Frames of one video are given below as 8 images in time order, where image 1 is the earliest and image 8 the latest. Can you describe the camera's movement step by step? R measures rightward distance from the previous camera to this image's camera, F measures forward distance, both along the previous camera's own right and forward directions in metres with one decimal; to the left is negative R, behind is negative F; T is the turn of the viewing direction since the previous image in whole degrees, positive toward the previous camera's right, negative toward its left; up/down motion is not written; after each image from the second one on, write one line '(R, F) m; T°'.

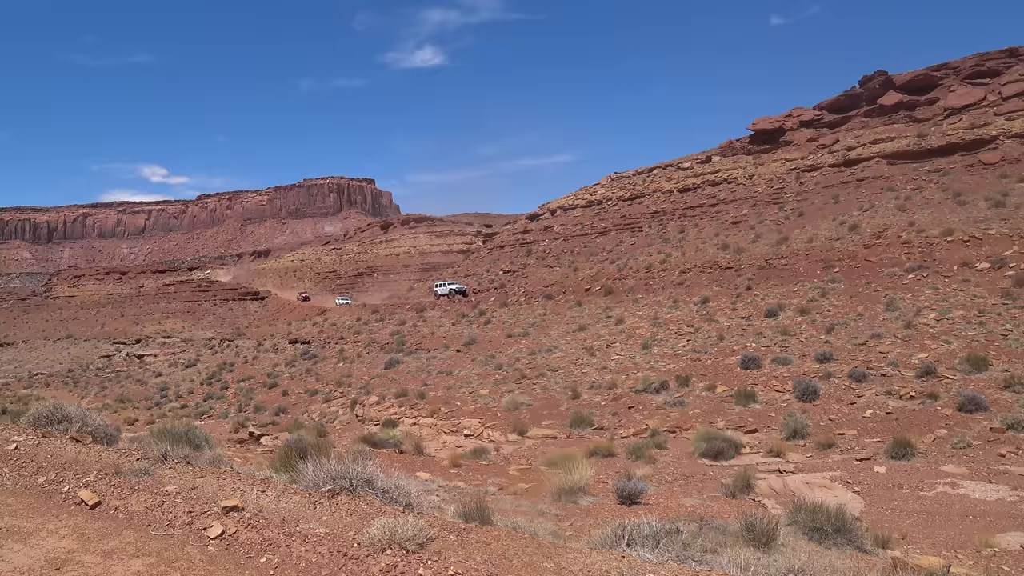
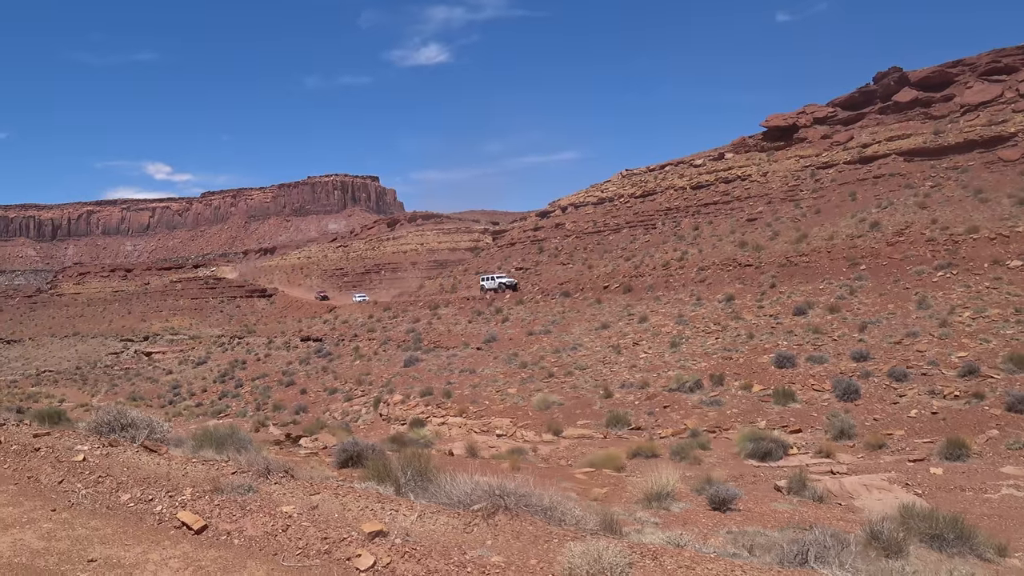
(-0.6, +0.2) m; 0°
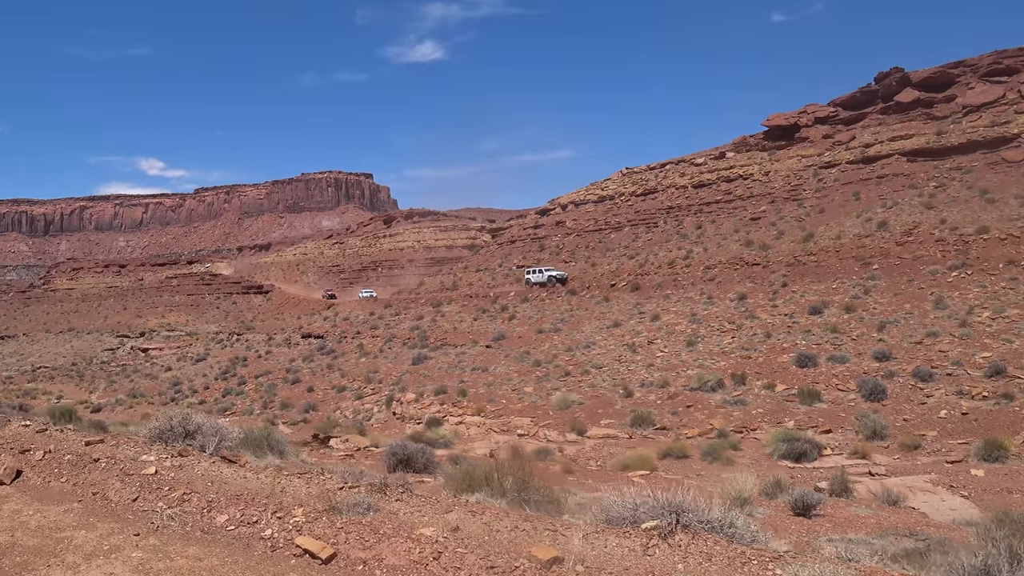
(-0.6, +0.2) m; +1°
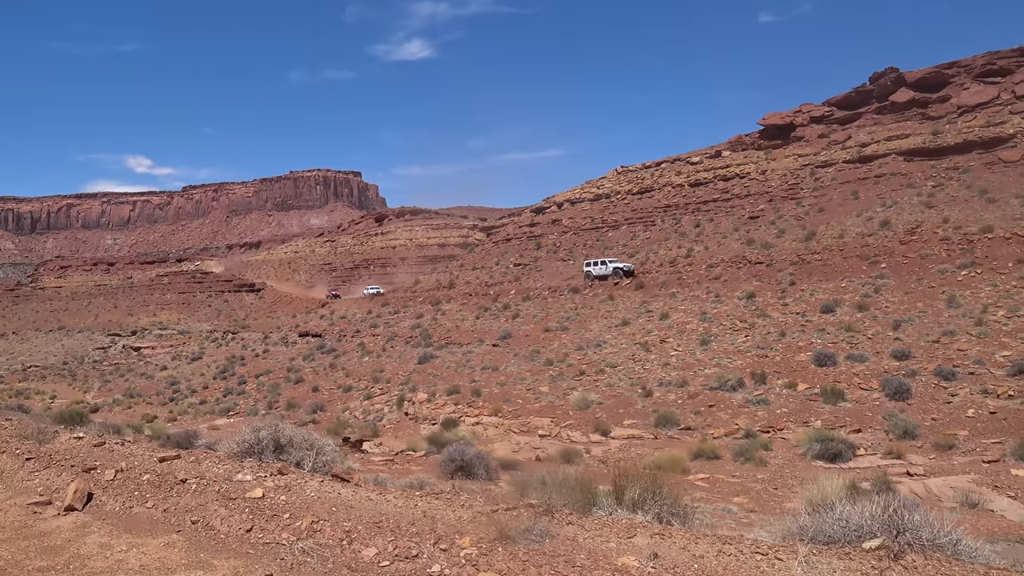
(-0.6, +0.2) m; +1°
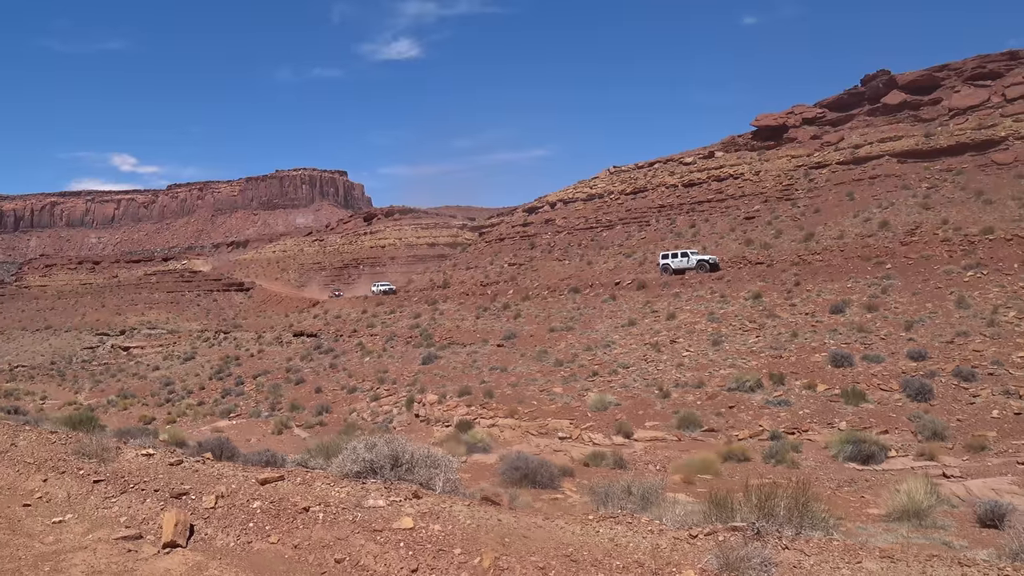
(-0.6, +0.2) m; +1°
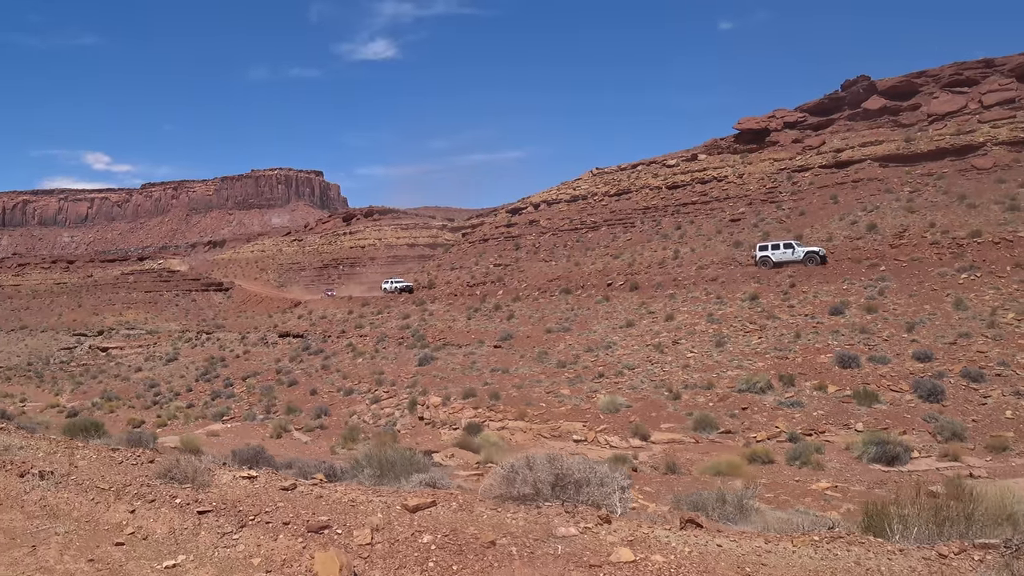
(-0.7, +0.2) m; +2°
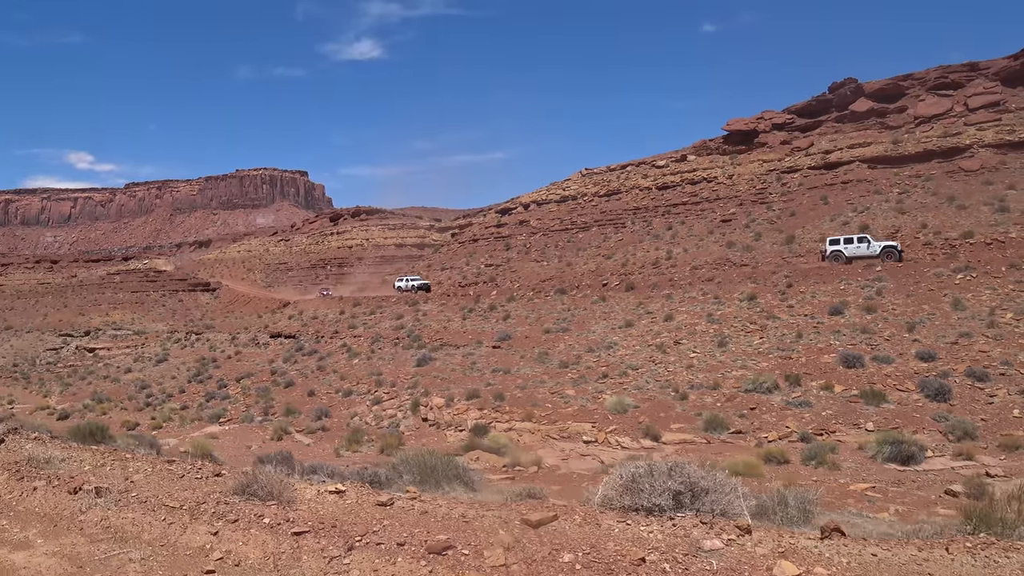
(-0.4, +0.1) m; +1°
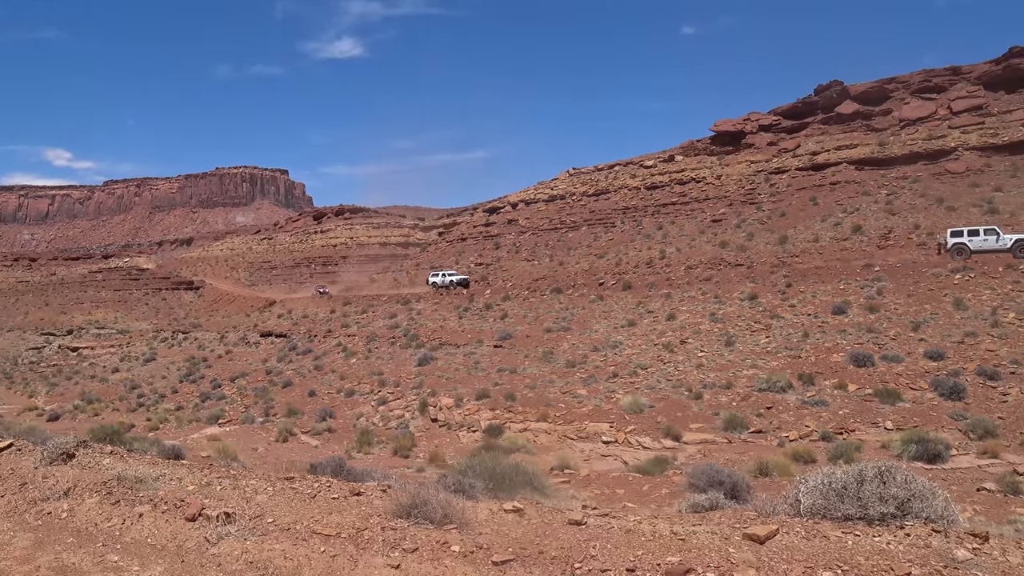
(-0.7, +0.1) m; +2°
